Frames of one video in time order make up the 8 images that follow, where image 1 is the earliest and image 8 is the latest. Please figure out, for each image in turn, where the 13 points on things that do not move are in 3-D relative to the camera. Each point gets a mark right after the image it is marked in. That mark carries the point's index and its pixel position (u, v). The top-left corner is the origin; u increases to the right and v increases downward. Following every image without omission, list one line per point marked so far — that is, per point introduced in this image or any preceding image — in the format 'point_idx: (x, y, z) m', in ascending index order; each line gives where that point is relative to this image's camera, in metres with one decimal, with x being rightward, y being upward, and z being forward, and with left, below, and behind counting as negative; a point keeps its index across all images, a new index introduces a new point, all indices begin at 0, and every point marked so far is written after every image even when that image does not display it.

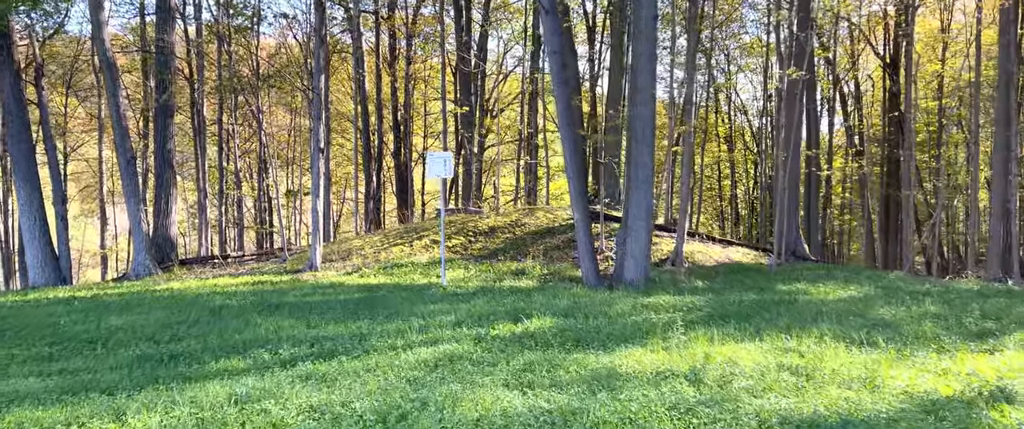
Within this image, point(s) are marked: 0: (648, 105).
0: (+1.7, +1.4, +10.1) m
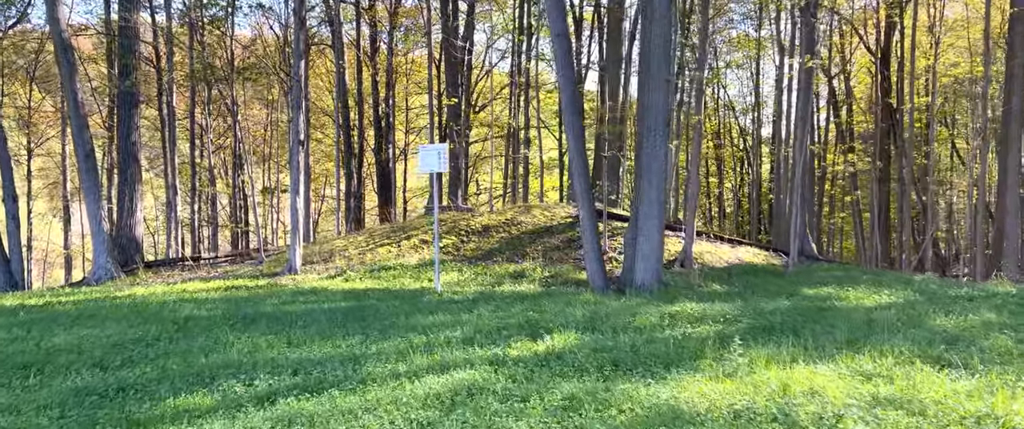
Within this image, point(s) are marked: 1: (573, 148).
0: (+1.7, +1.4, +9.3) m
1: (+0.7, +0.8, +9.7) m
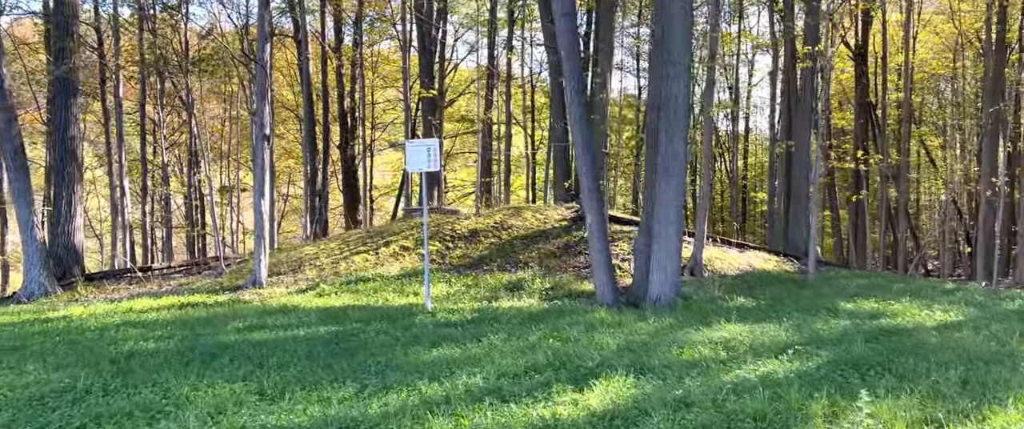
0: (+1.7, +1.4, +8.2) m
1: (+0.7, +0.7, +8.6) m
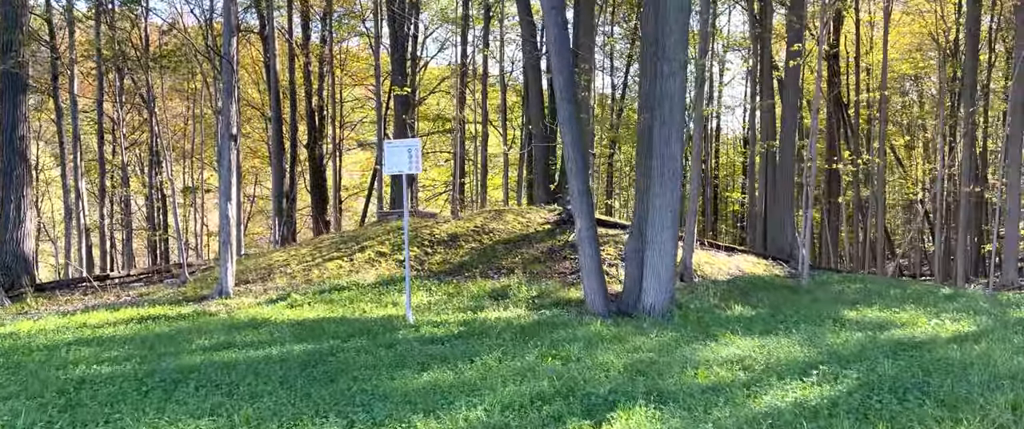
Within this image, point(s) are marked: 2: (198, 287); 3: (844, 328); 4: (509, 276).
0: (+1.6, +1.3, +7.8) m
1: (+0.6, +0.7, +8.1) m
2: (-3.7, -0.9, +9.6) m
3: (+2.8, -0.9, +6.7) m
4: (0.0, -0.7, +9.7) m
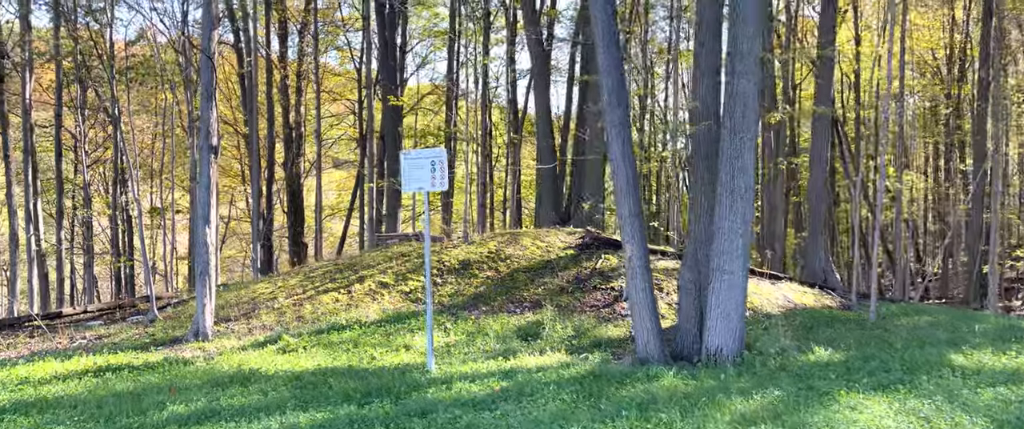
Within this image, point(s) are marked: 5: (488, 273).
0: (+1.9, +1.1, +6.5) m
1: (+0.9, +0.5, +6.8) m
2: (-3.4, -1.1, +8.1) m
3: (+3.1, -1.1, +5.4) m
4: (+0.2, -1.0, +8.3) m
5: (-0.3, -0.7, +9.3) m
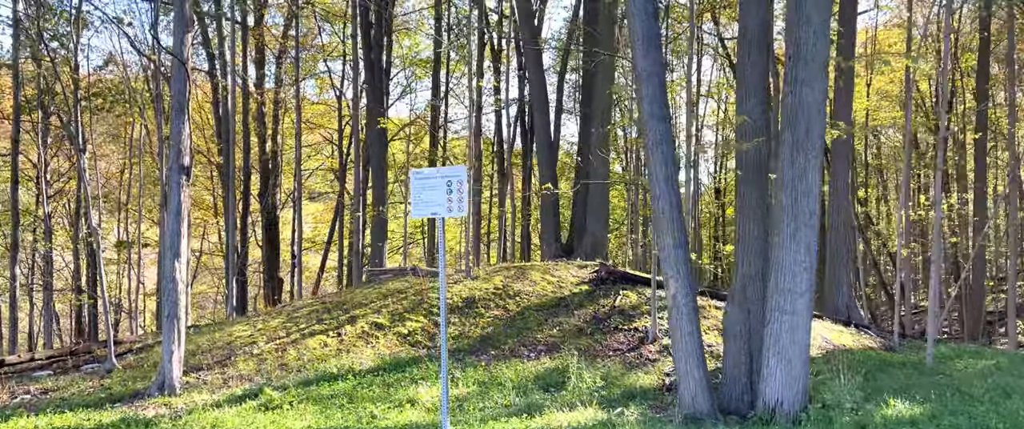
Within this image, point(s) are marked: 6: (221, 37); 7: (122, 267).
0: (+2.1, +0.9, +5.7) m
1: (+1.1, +0.3, +5.9) m
2: (-3.3, -1.4, +7.0) m
3: (+3.4, -1.3, +4.5) m
4: (+0.4, -1.3, +7.3) m
5: (-0.2, -1.0, +8.3) m
6: (-6.0, +3.6, +16.5) m
7: (-9.3, -1.2, +19.3) m
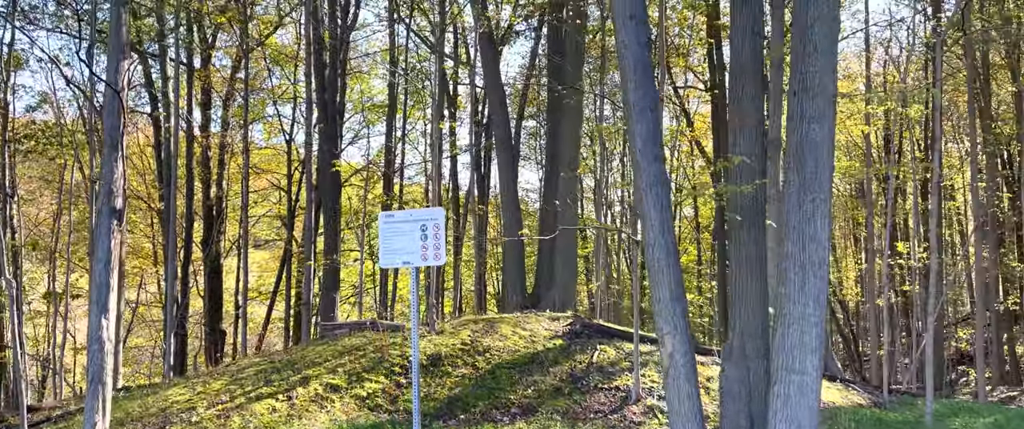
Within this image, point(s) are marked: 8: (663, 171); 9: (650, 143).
0: (+2.0, +0.6, +5.2) m
1: (+0.9, -0.1, +5.3) m
2: (-3.5, -1.8, +6.0) m
3: (+3.3, -1.5, +4.0) m
4: (+0.1, -1.7, +6.6) m
5: (-0.5, -1.5, +7.5) m
6: (-6.8, +2.7, +15.6) m
7: (-10.3, -2.3, +17.9) m
8: (+1.0, +0.3, +5.3) m
9: (+0.9, +0.5, +5.3) m
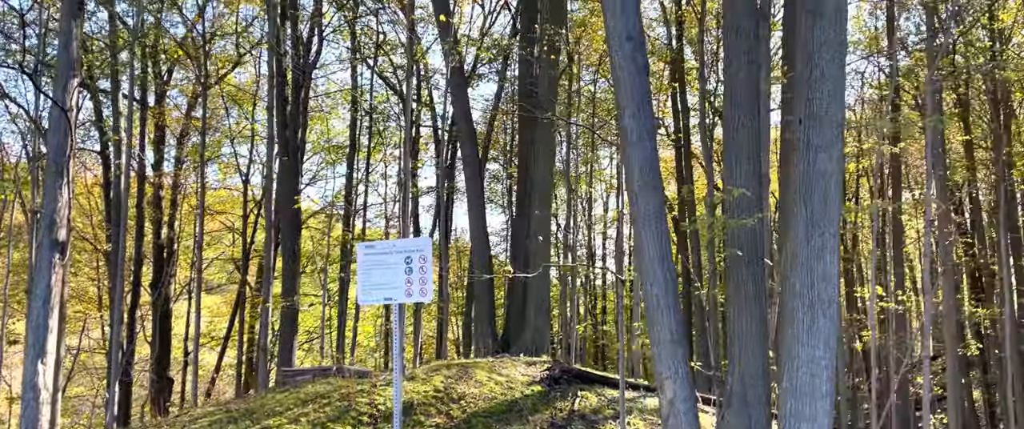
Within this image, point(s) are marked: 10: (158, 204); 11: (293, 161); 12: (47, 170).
0: (+1.9, +0.4, +4.9) m
1: (+0.9, -0.3, +5.0) m
2: (-3.6, -2.0, +5.3) m
3: (+3.3, -1.7, +3.7) m
4: (0.0, -2.0, +6.1) m
5: (-0.7, -1.8, +7.0) m
6: (-7.4, +1.9, +15.0) m
7: (-11.0, -3.2, +16.8) m
8: (+0.9, +0.1, +5.0) m
9: (+0.8, +0.3, +4.9) m
10: (-7.7, +0.4, +17.6) m
11: (-3.7, +1.1, +13.9) m
12: (-3.2, +0.4, +5.5) m
